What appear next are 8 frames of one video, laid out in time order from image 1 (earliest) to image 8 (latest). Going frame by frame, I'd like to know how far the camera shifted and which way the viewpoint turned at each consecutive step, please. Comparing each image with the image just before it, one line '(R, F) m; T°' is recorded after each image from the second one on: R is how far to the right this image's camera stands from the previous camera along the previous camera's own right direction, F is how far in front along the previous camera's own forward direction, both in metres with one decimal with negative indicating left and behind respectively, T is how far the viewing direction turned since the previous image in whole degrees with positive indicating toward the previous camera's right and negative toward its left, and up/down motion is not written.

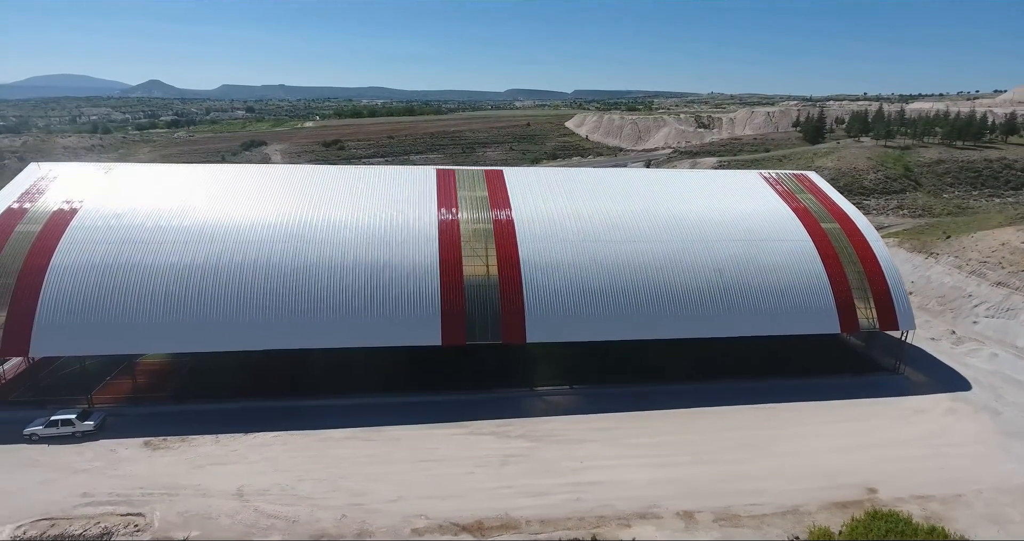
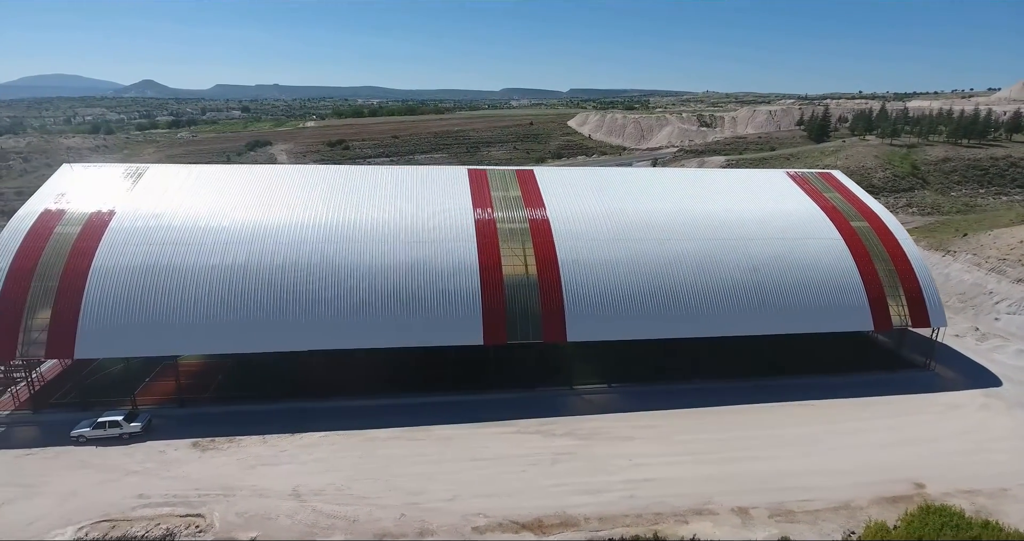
(-1.9, -0.1) m; +1°
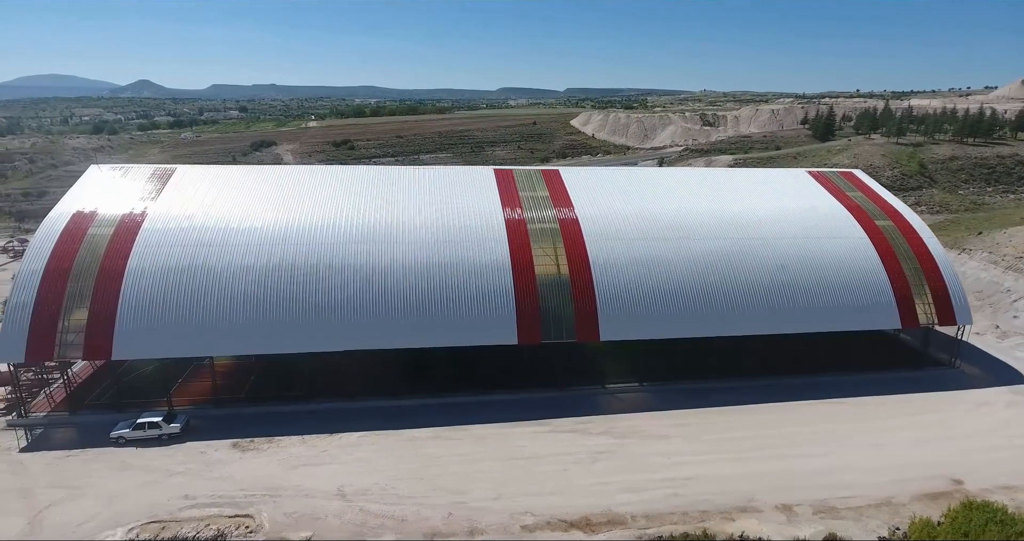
(-1.5, -0.1) m; 0°
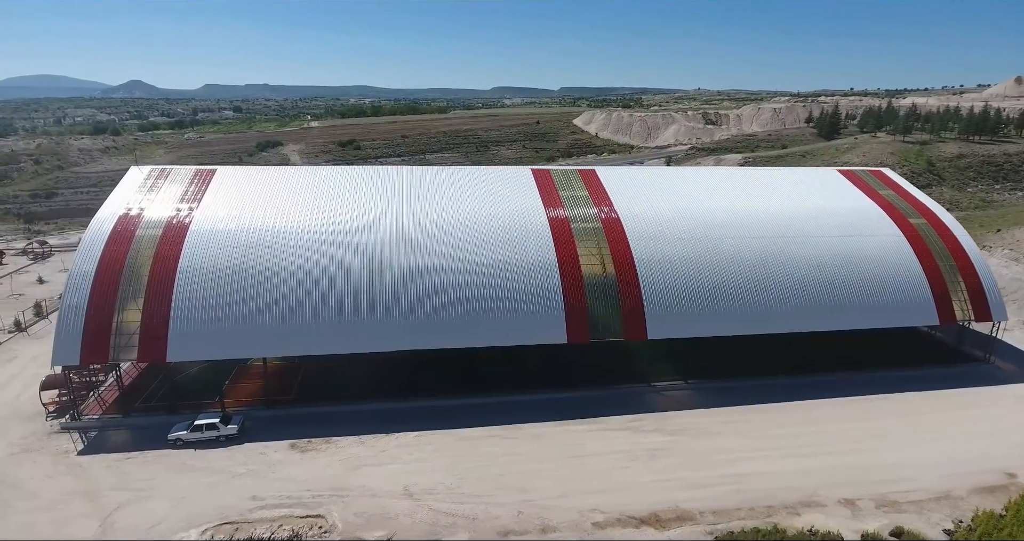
(-2.3, -0.1) m; +1°
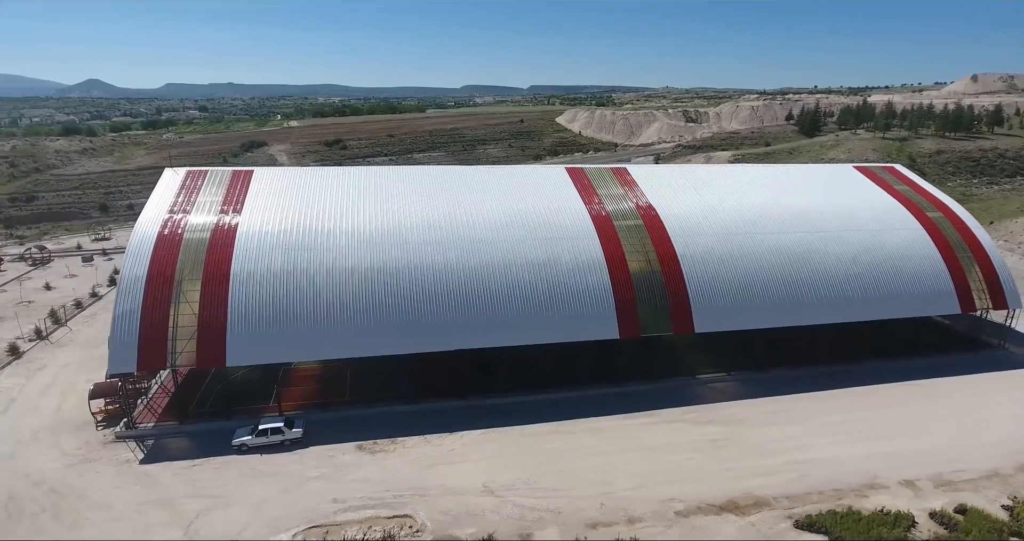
(-3.4, -0.2) m; +3°
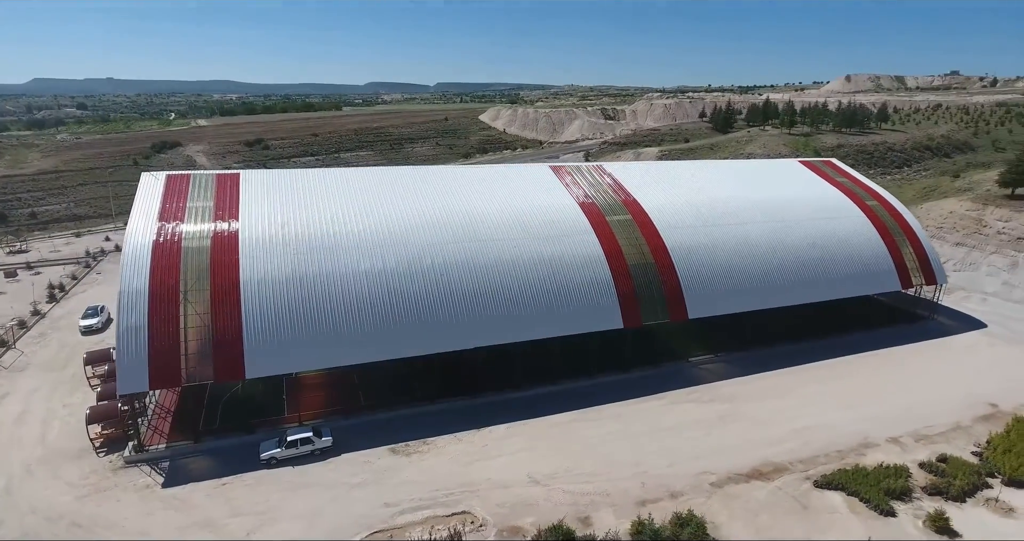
(-4.1, -0.3) m; +9°
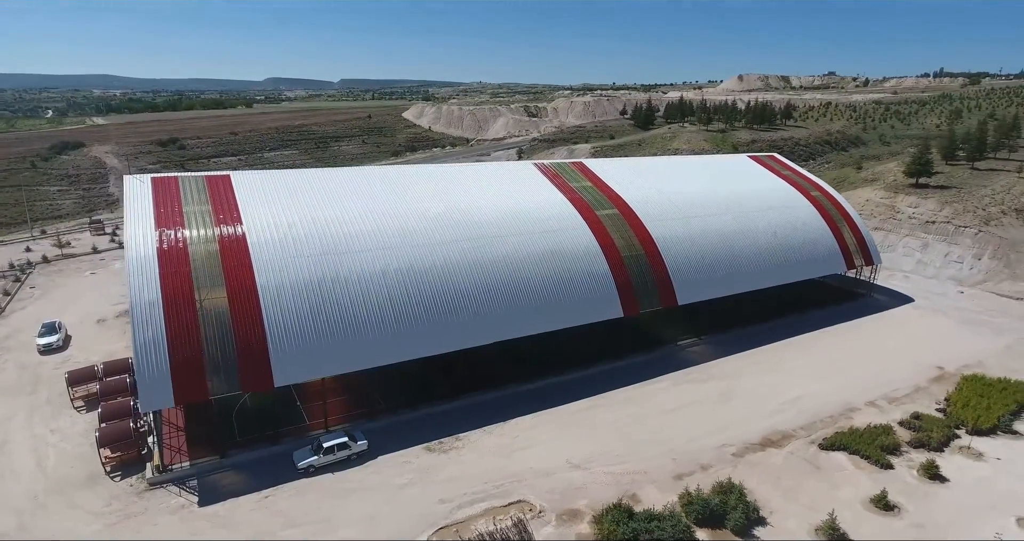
(-4.2, -0.3) m; +9°
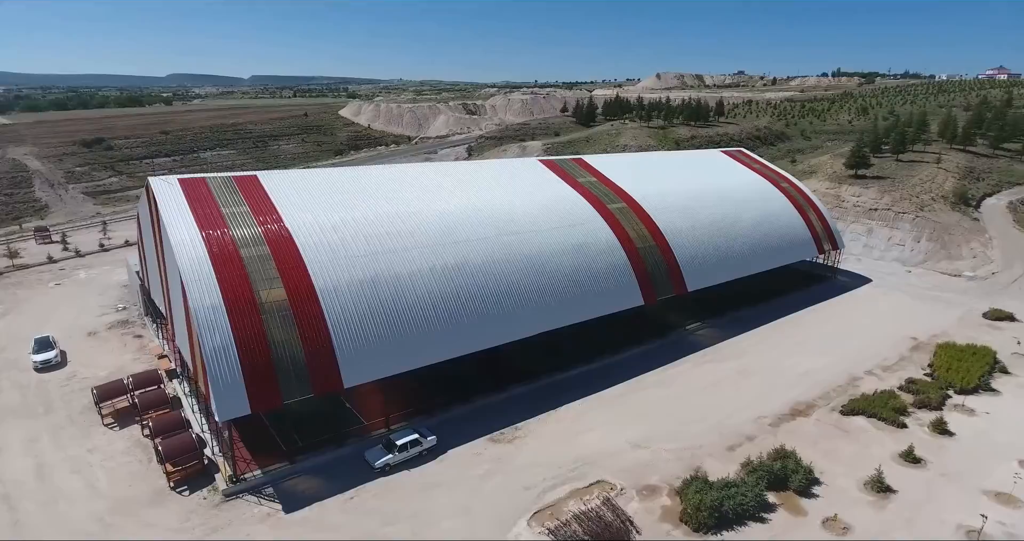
(-4.8, -0.4) m; +7°
